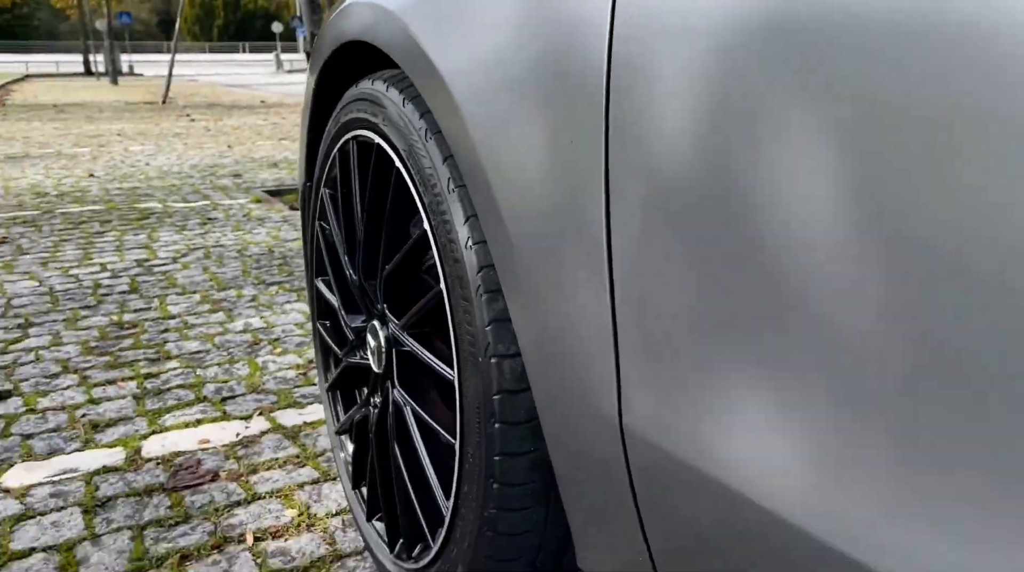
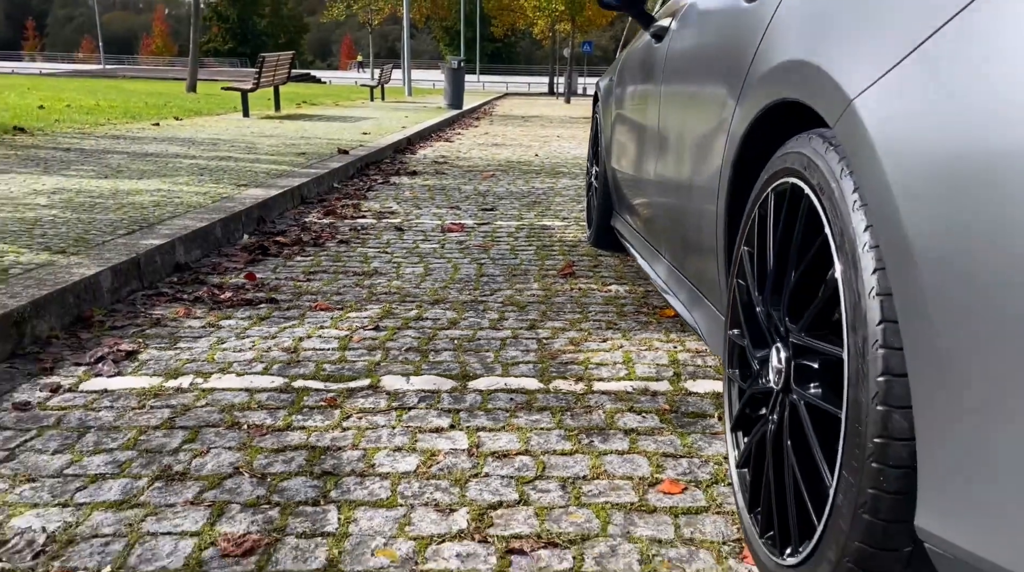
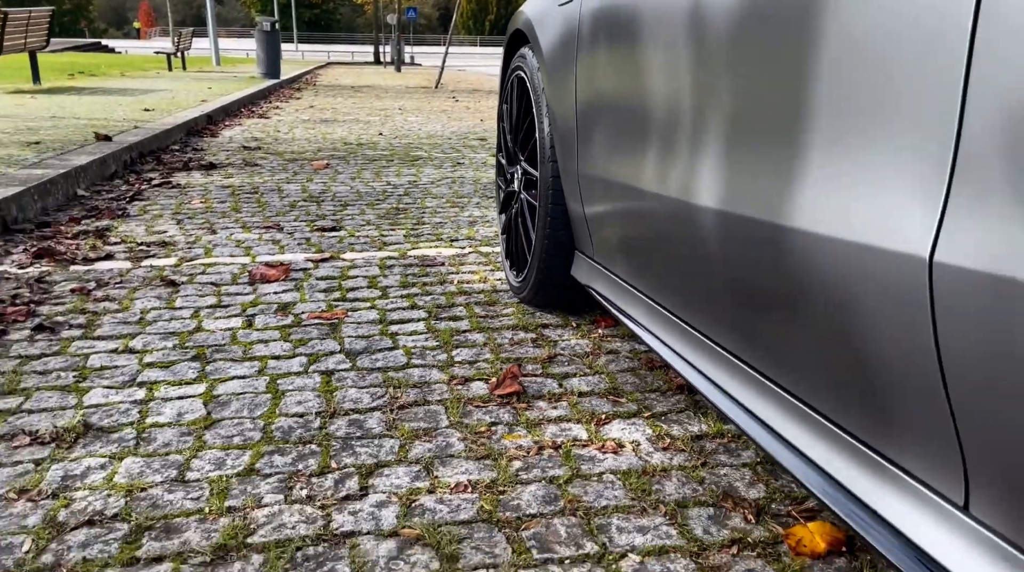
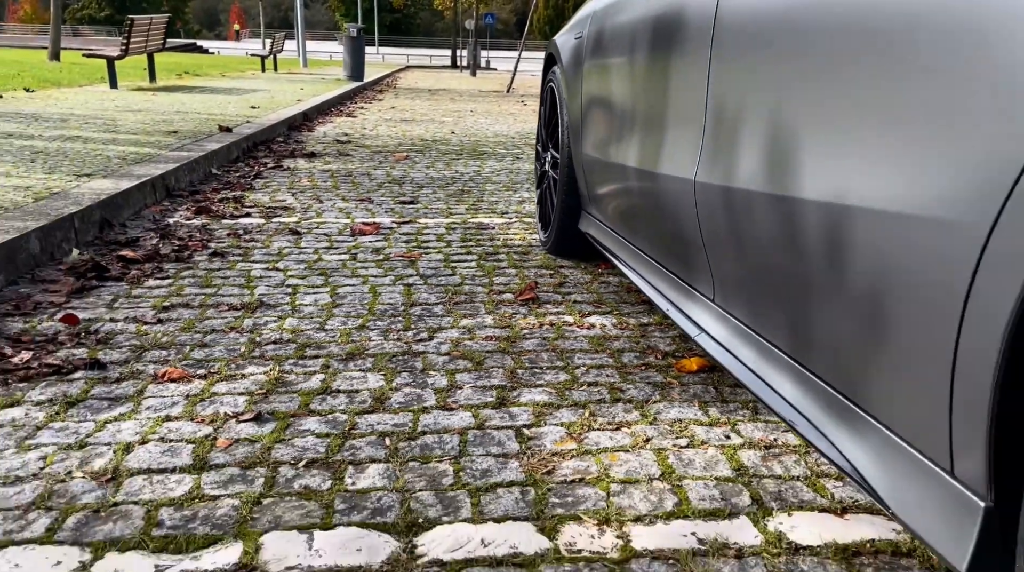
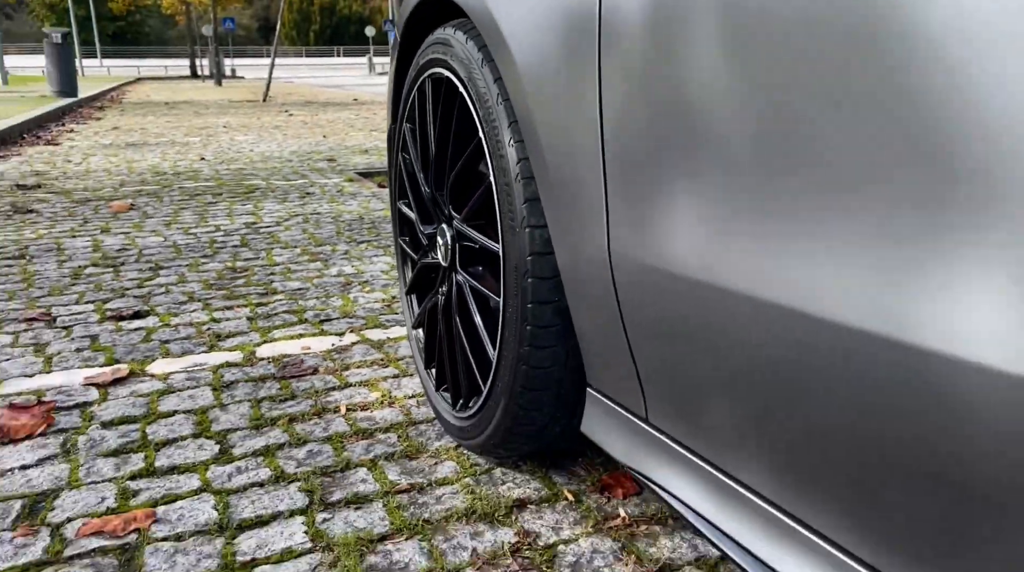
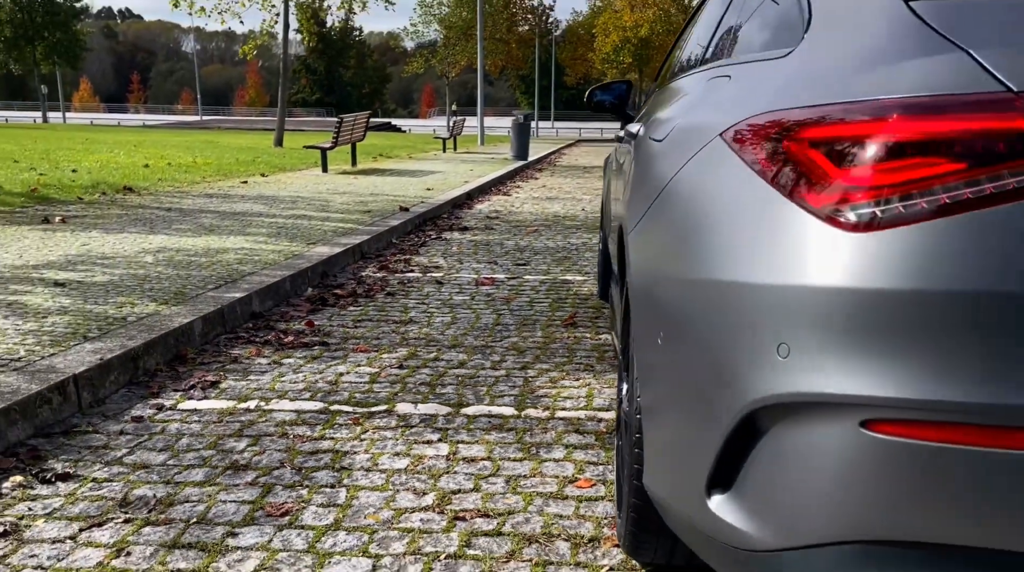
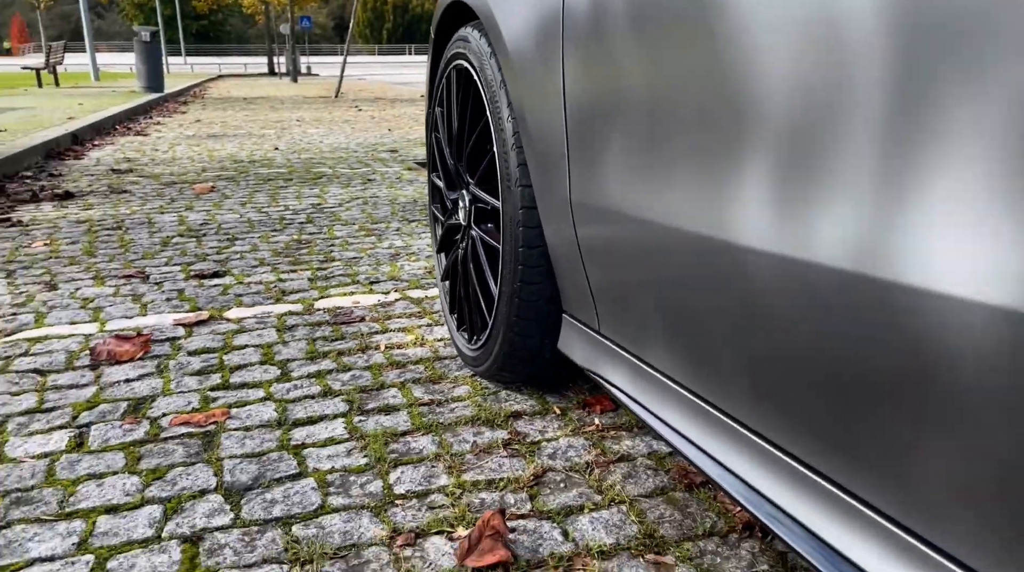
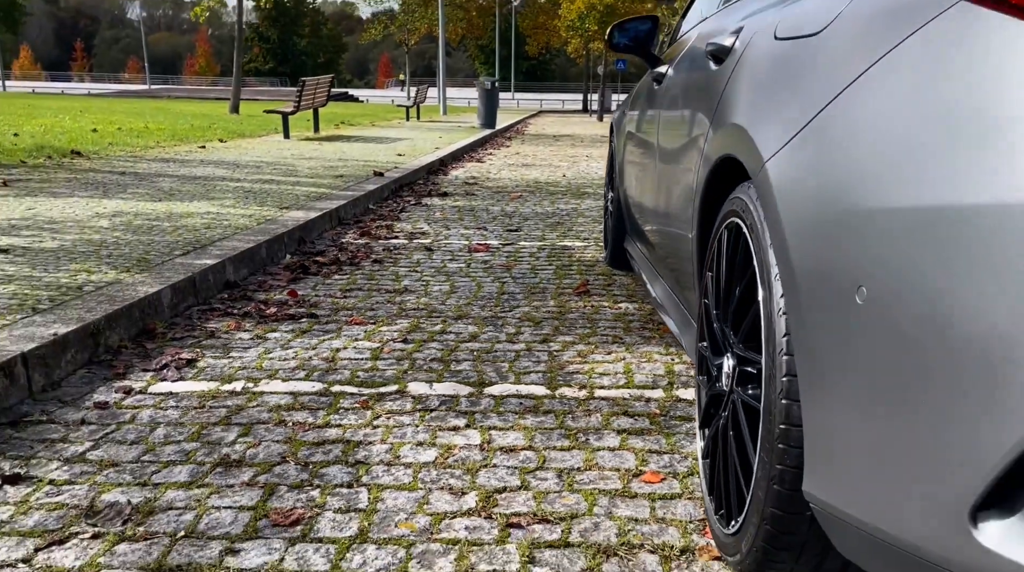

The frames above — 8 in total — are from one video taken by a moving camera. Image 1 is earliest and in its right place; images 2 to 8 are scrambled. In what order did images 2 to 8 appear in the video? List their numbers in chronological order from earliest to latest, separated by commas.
5, 7, 3, 4, 2, 8, 6
